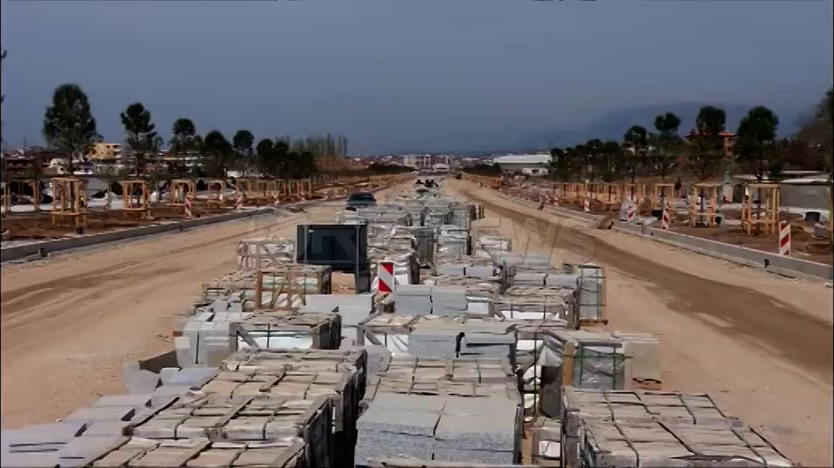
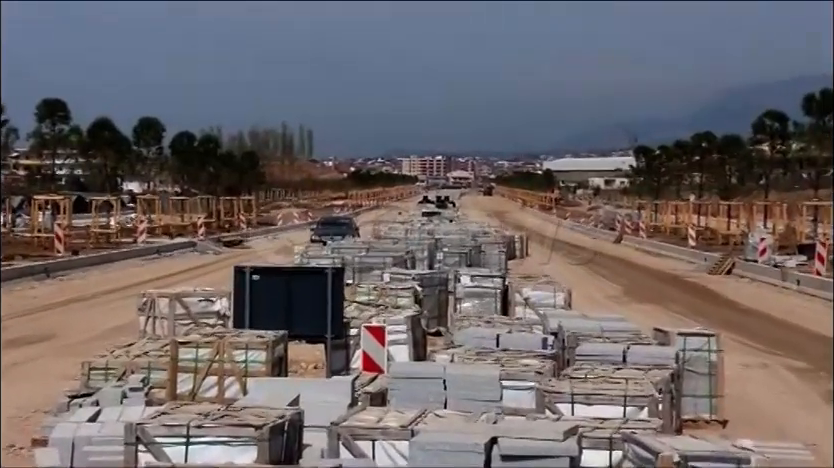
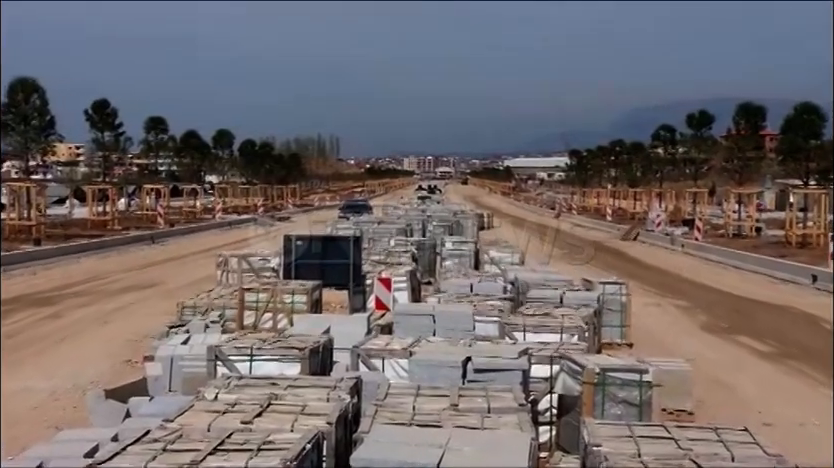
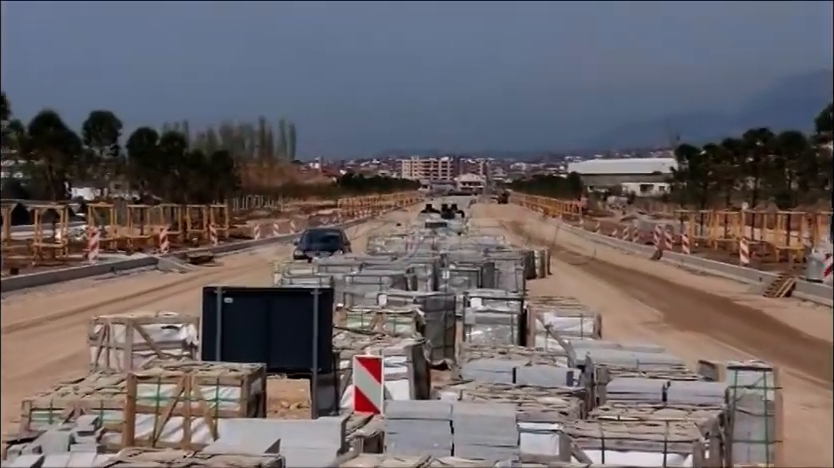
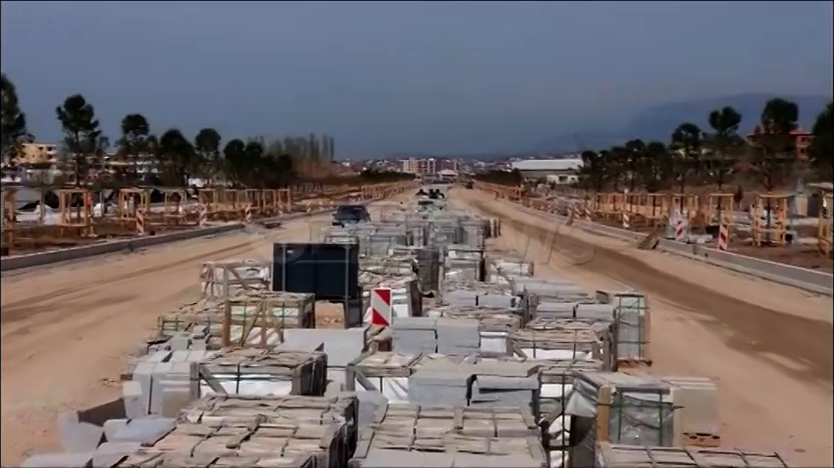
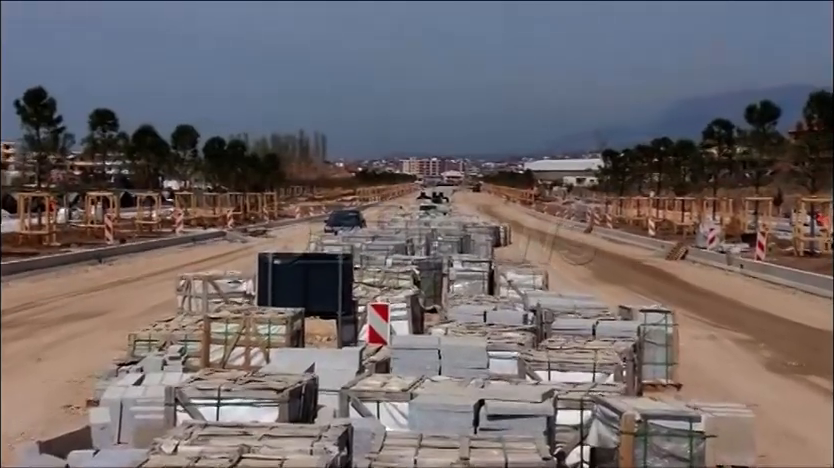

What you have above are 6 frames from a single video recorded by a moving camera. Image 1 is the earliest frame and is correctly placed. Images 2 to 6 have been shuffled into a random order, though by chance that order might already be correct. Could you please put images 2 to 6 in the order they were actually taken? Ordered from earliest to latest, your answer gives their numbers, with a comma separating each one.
3, 5, 6, 2, 4
